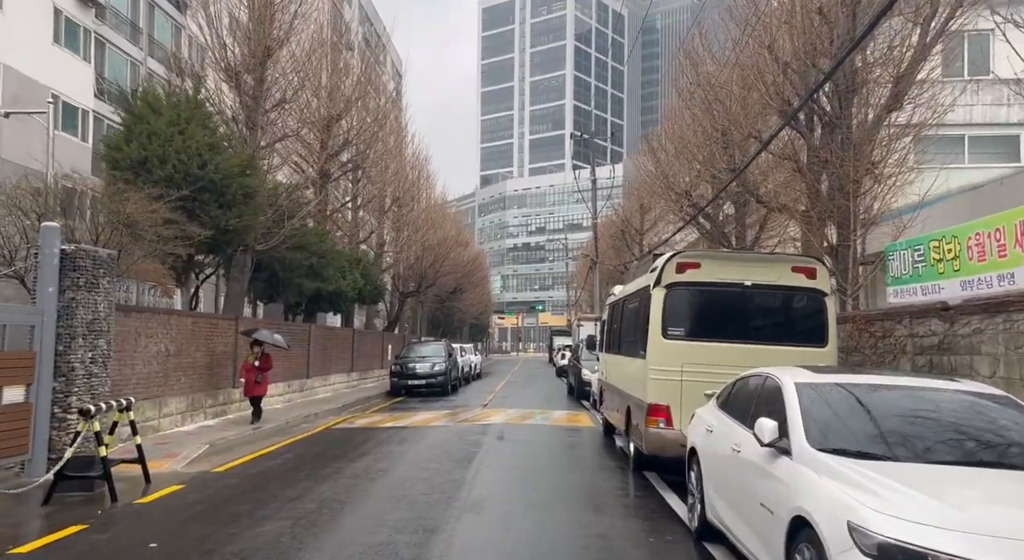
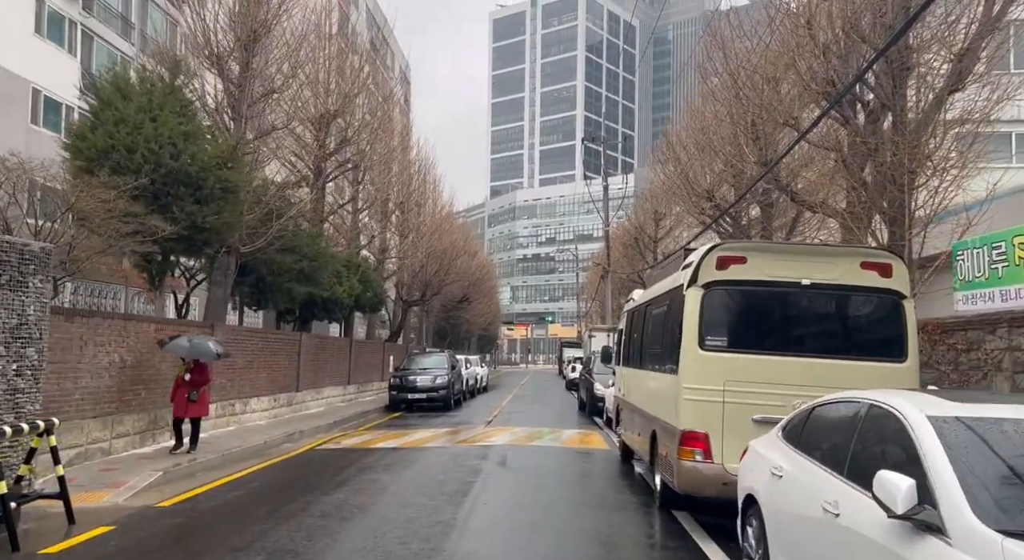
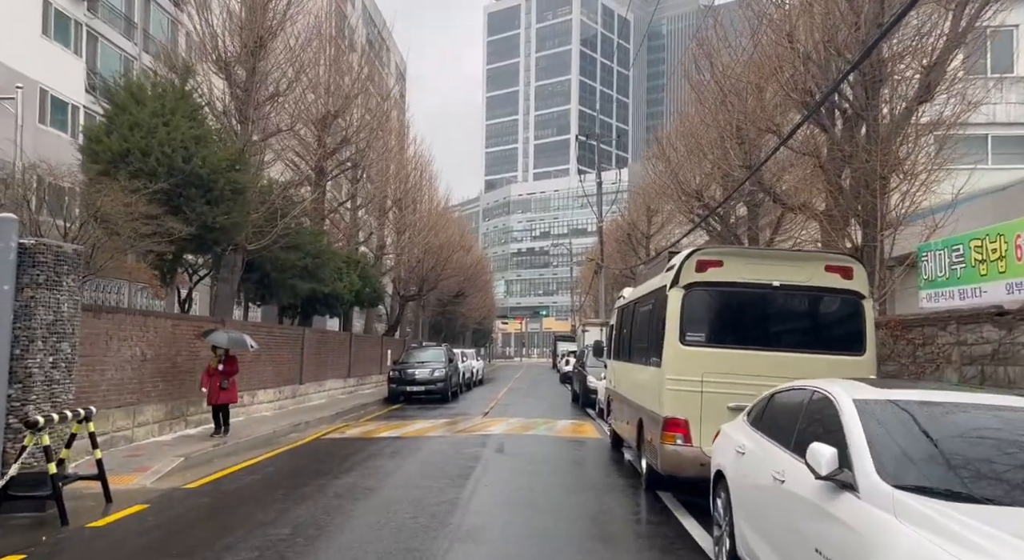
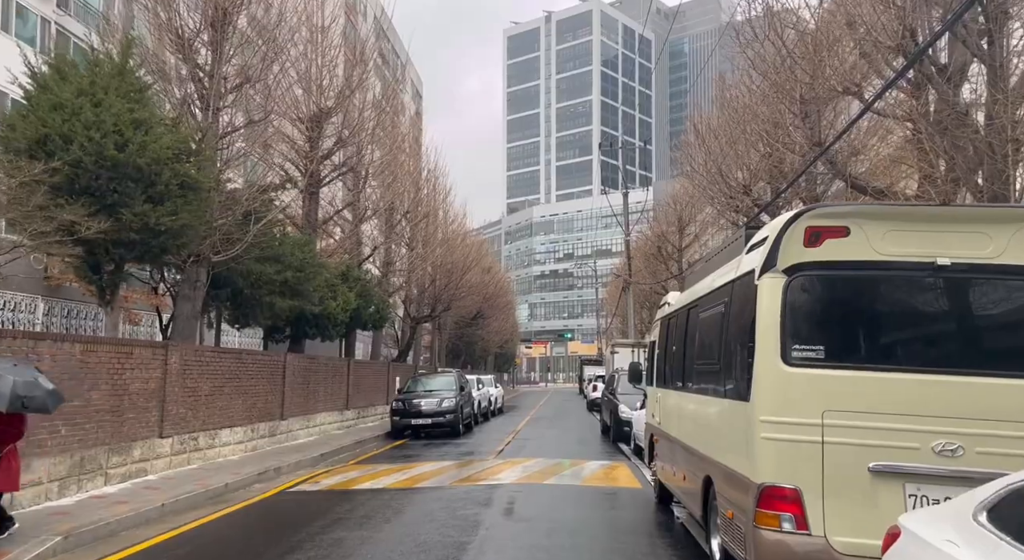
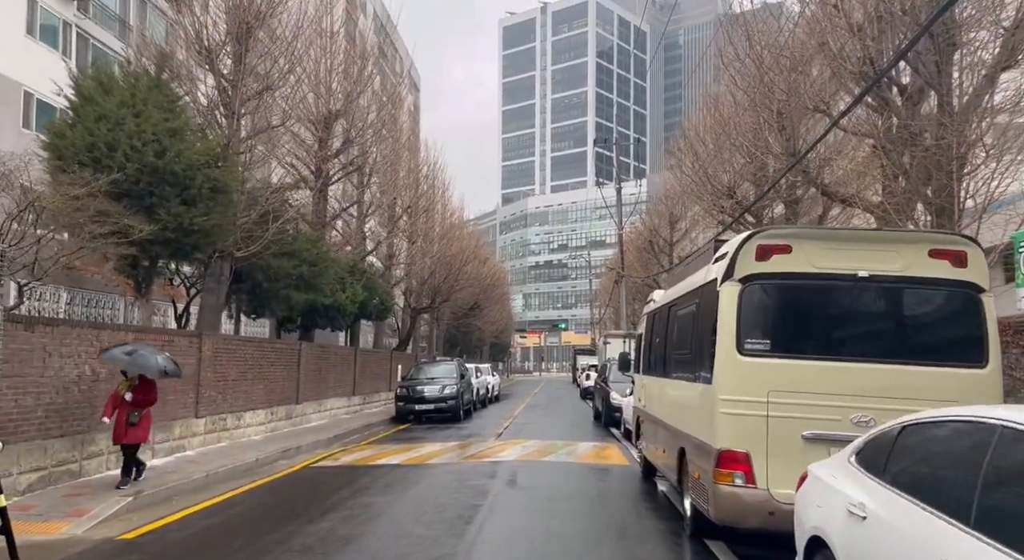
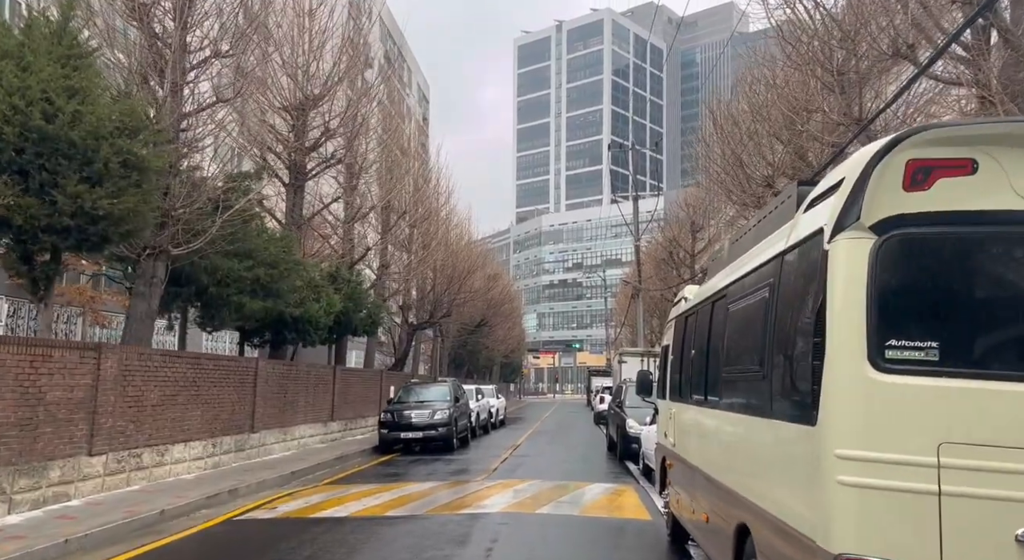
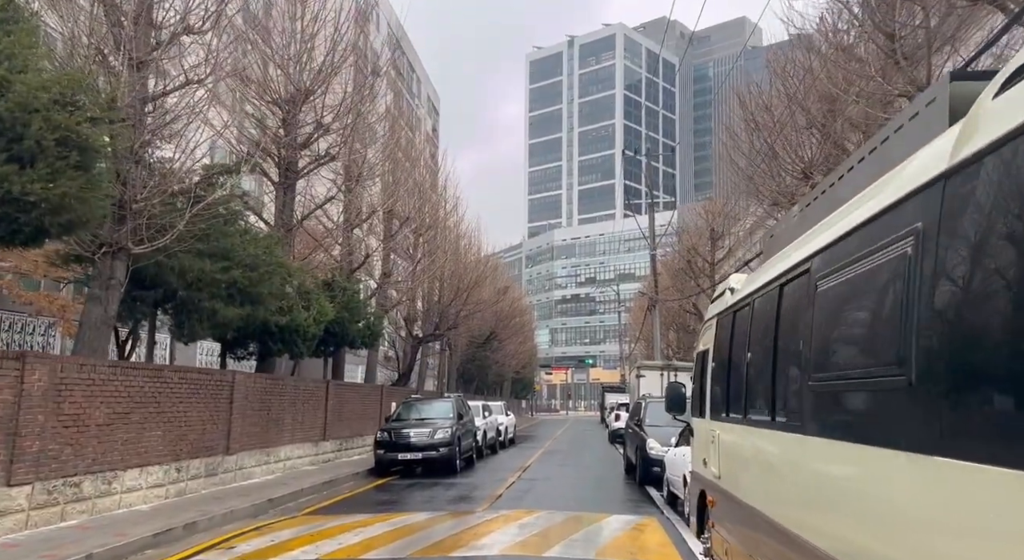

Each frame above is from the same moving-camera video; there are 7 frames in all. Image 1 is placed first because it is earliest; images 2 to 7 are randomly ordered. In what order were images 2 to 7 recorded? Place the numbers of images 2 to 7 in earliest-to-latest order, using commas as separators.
3, 2, 5, 4, 6, 7
